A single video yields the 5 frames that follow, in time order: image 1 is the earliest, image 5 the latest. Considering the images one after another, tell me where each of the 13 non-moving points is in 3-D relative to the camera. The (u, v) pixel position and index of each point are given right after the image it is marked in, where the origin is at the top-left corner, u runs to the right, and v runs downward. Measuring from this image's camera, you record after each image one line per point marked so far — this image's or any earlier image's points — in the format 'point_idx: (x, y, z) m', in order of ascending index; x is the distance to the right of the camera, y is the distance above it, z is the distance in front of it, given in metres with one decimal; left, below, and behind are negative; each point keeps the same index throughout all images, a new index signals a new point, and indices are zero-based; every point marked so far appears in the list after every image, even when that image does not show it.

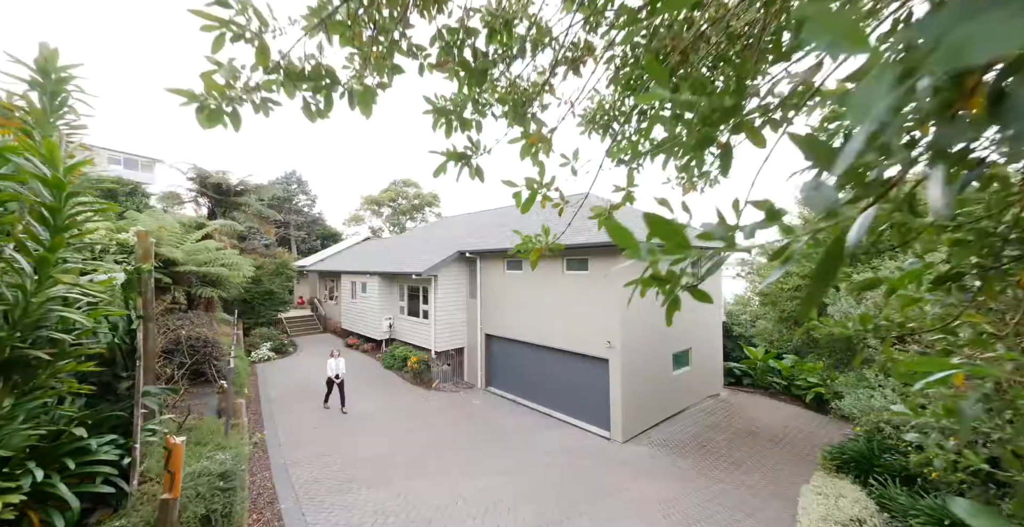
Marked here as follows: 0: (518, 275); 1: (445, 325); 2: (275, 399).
0: (+0.2, -0.4, +13.1) m
1: (-2.3, -2.1, +14.8) m
2: (-6.2, -3.5, +11.5) m
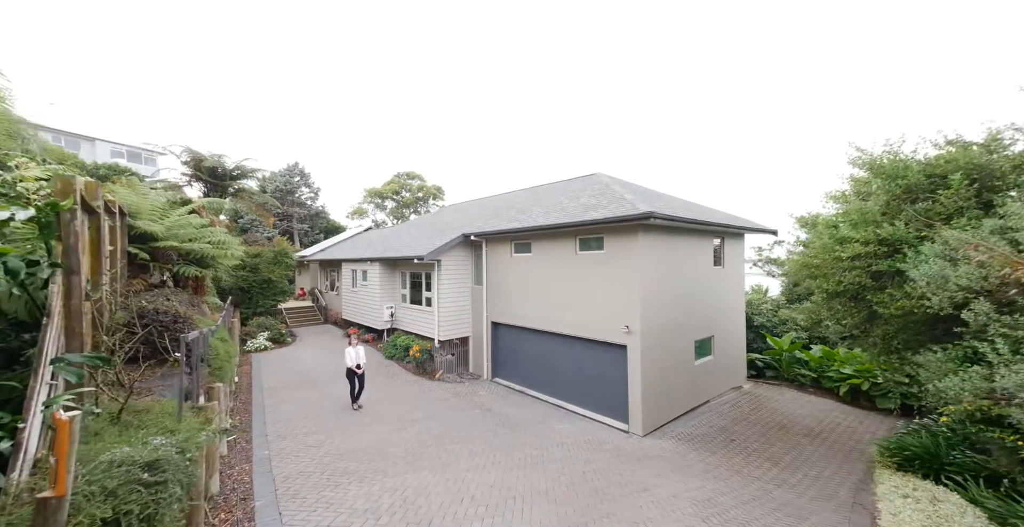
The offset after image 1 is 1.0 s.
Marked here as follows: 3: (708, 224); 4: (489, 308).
0: (+0.4, +0.1, +12.2) m
1: (-2.0, -1.6, +14.0) m
2: (-6.0, -3.0, +10.7) m
3: (+4.7, +0.9, +10.5) m
4: (-0.7, -1.4, +13.6) m
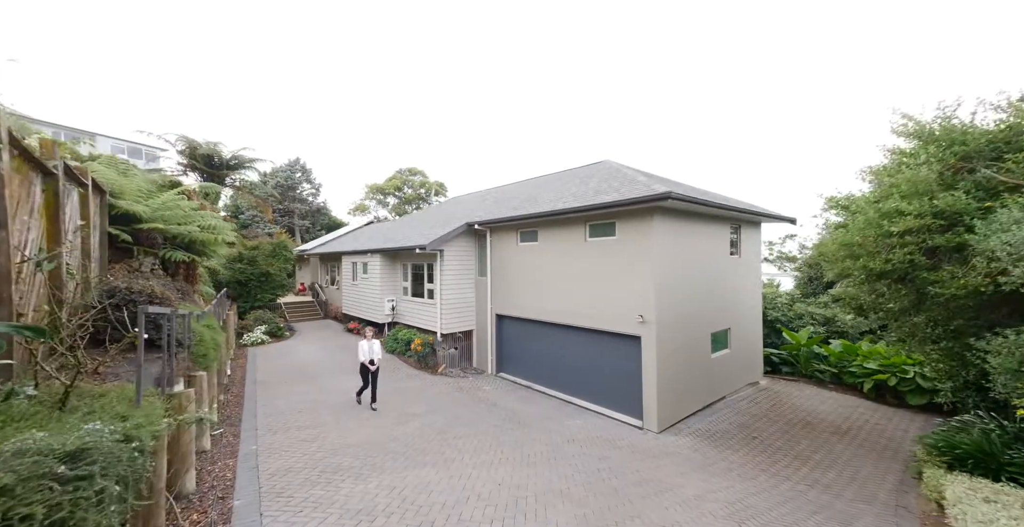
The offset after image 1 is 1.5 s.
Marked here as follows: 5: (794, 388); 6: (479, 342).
0: (+0.6, +0.4, +11.6) m
1: (-1.8, -1.3, +13.4) m
2: (-5.9, -2.7, +10.2) m
3: (+4.9, +1.2, +9.9) m
4: (-0.6, -1.1, +13.1) m
5: (+7.9, -3.5, +12.3) m
6: (-1.0, -2.4, +13.7) m
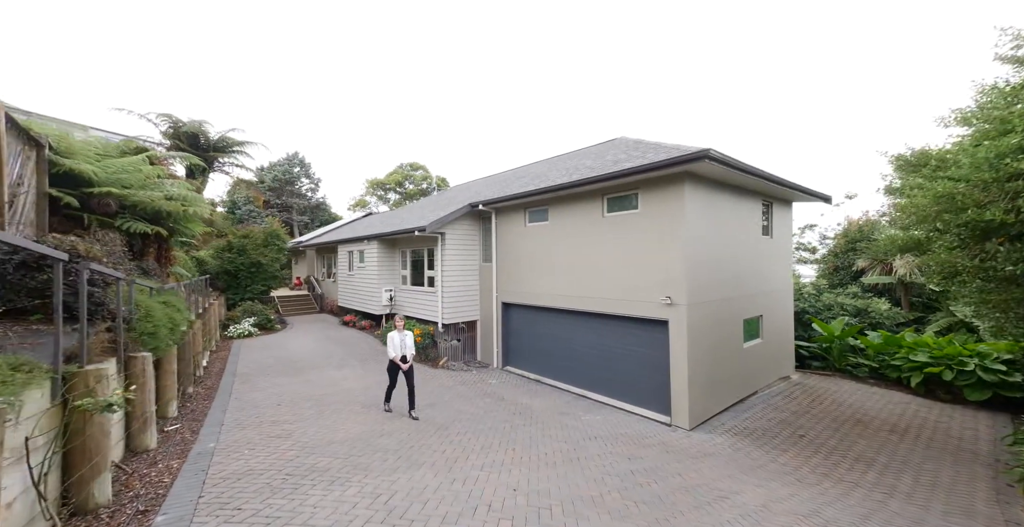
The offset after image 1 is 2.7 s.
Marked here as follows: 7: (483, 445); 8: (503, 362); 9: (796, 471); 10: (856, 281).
0: (+0.8, +0.9, +10.6) m
1: (-1.6, -0.8, +12.4) m
2: (-5.7, -2.3, +9.1) m
3: (+5.1, +1.7, +8.8) m
4: (-0.3, -0.6, +12.0) m
5: (+8.1, -3.0, +11.2) m
6: (-0.8, -2.0, +12.6) m
7: (-0.4, -2.4, +5.6) m
8: (-0.3, -2.7, +11.9) m
9: (+3.9, -2.8, +6.0) m
10: (+12.5, -0.6, +15.9) m
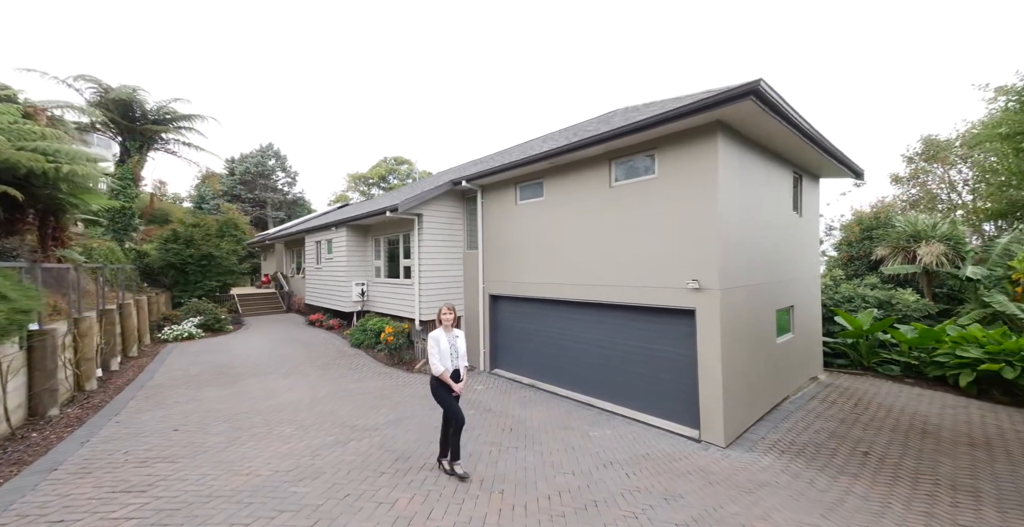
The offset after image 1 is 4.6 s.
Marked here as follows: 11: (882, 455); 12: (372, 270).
0: (+0.5, +1.2, +8.8) m
1: (-2.0, -0.5, +10.5) m
2: (-5.9, -2.0, +7.2) m
3: (+4.8, +2.1, +7.2) m
4: (-0.7, -0.3, +10.2) m
5: (+7.8, -2.7, +9.7) m
6: (-1.1, -1.7, +10.8) m
7: (-0.5, -2.0, +3.9) m
8: (-0.6, -2.3, +10.1) m
9: (+3.8, -2.5, +4.4) m
10: (+12.1, -0.2, +14.5) m
11: (+4.9, -2.6, +5.9) m
12: (-4.4, -0.2, +13.5) m
